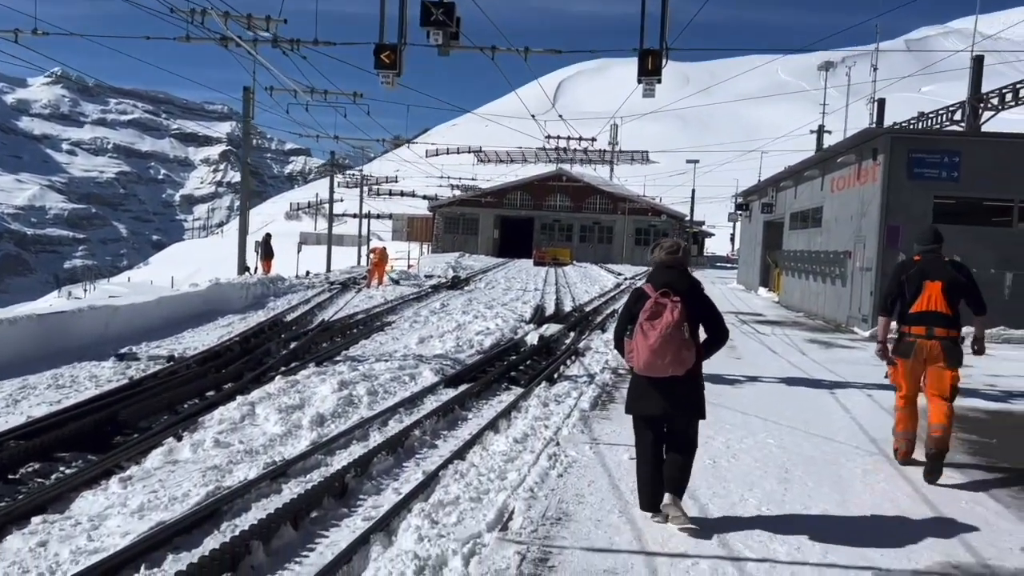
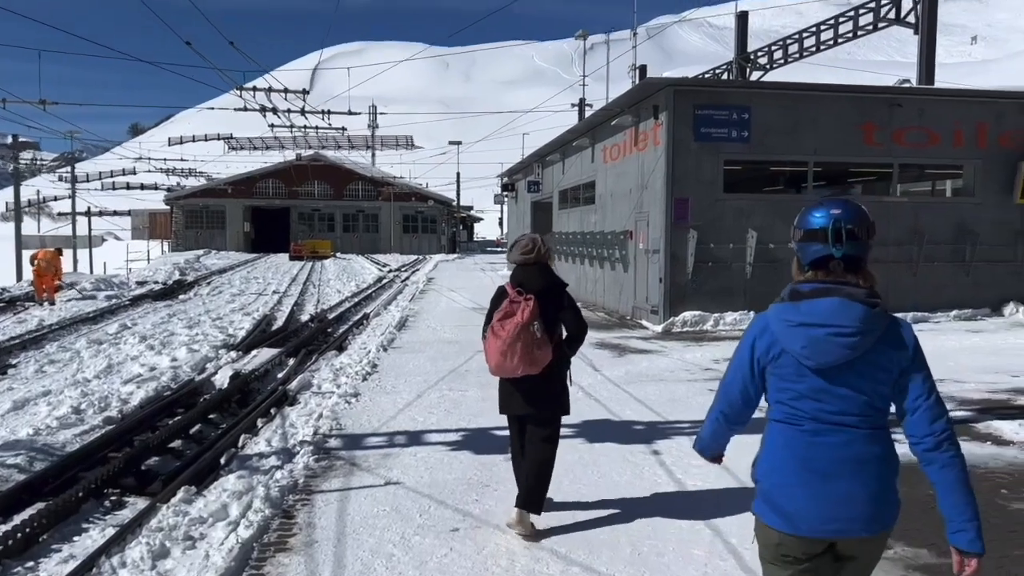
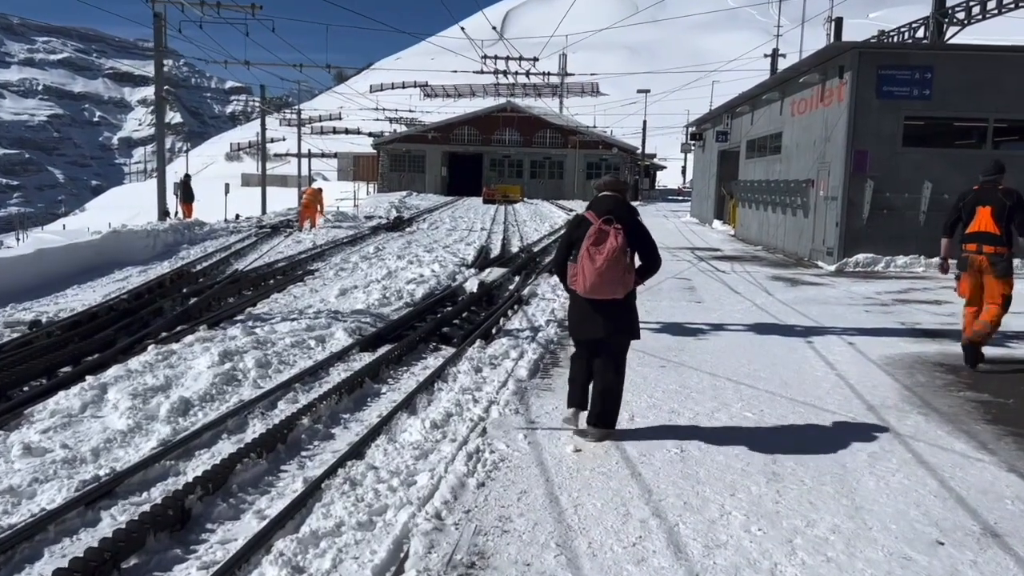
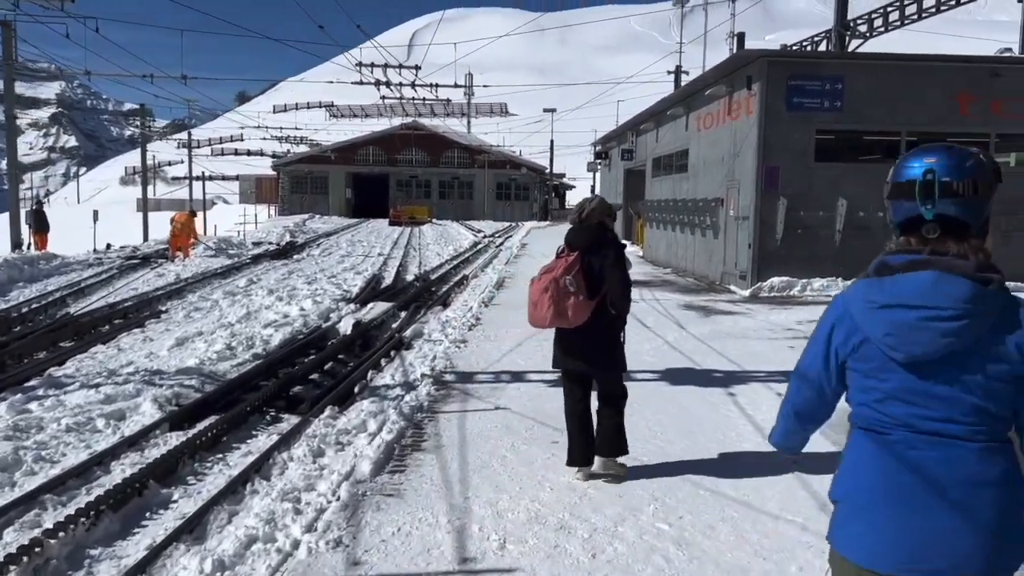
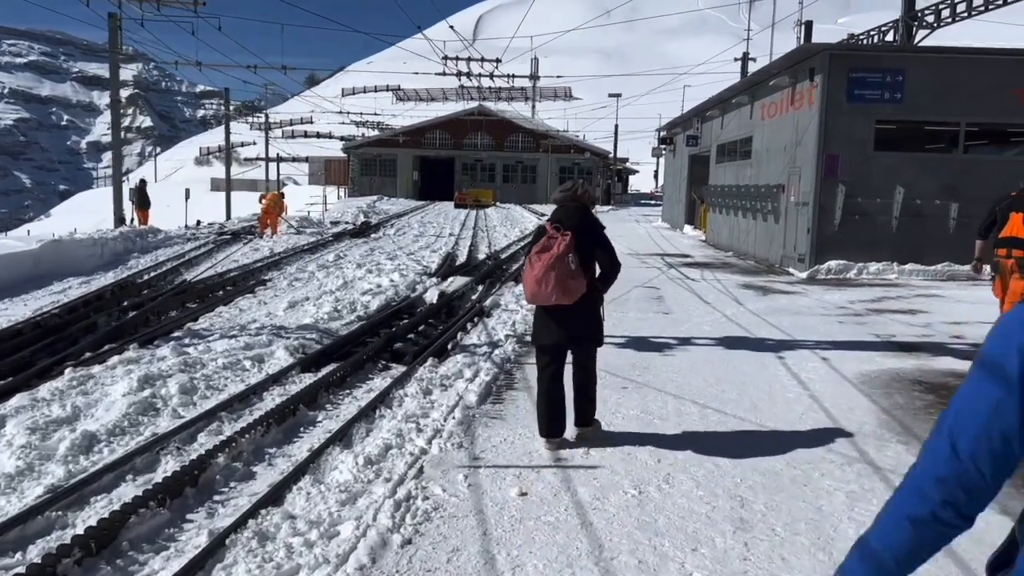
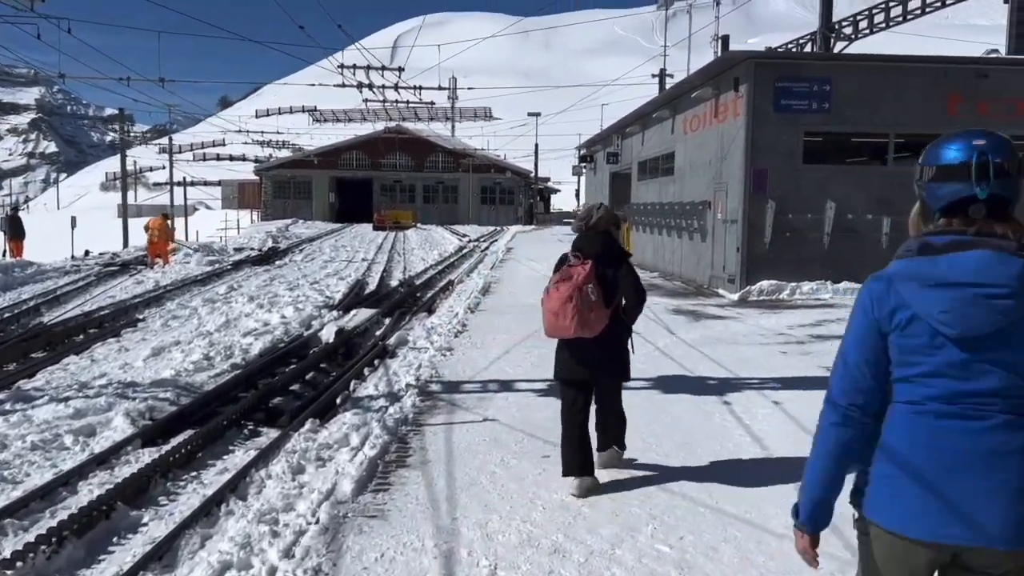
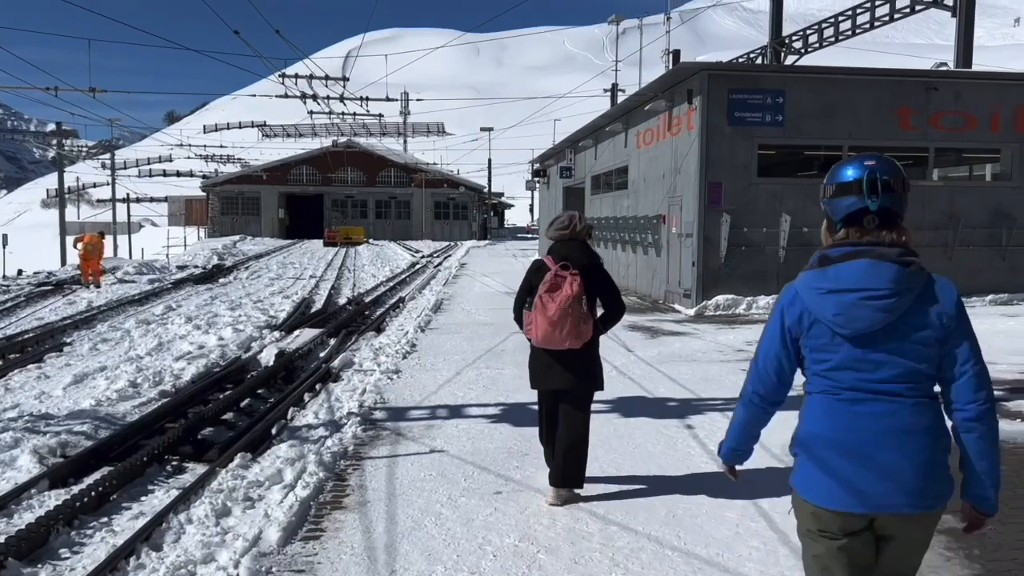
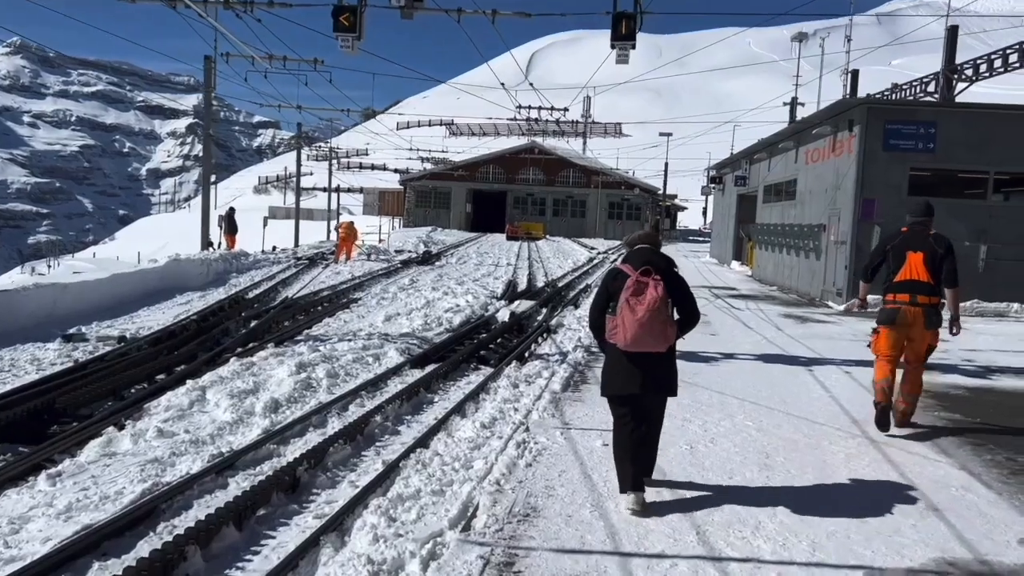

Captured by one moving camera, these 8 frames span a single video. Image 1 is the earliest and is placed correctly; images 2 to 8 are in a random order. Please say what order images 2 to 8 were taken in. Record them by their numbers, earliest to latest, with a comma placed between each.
8, 3, 5, 4, 6, 7, 2
